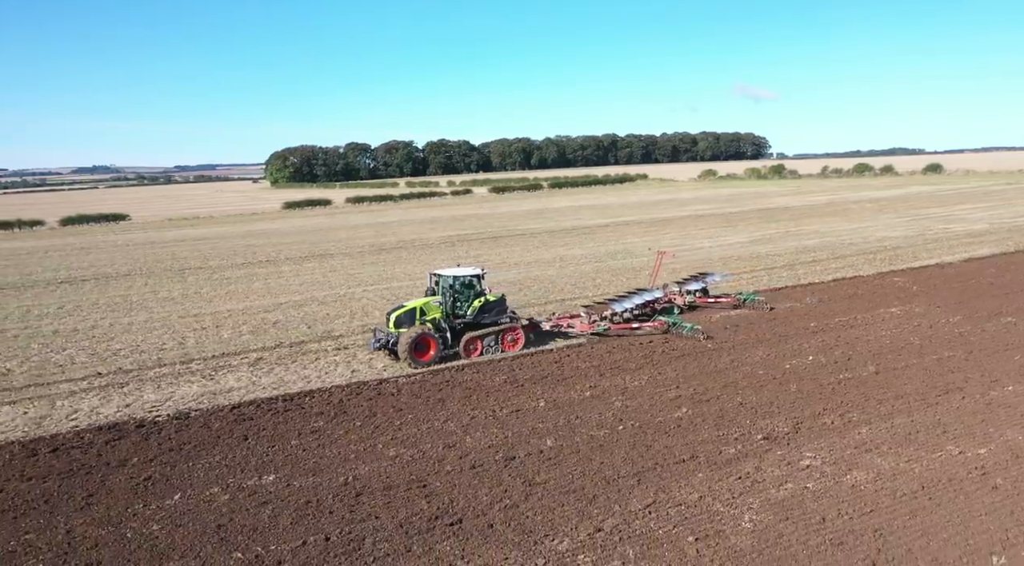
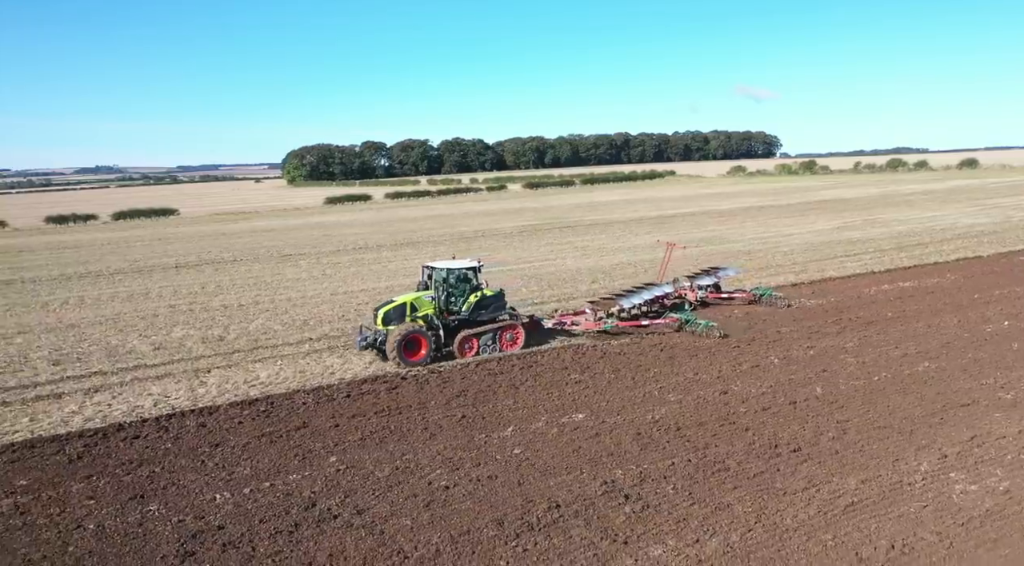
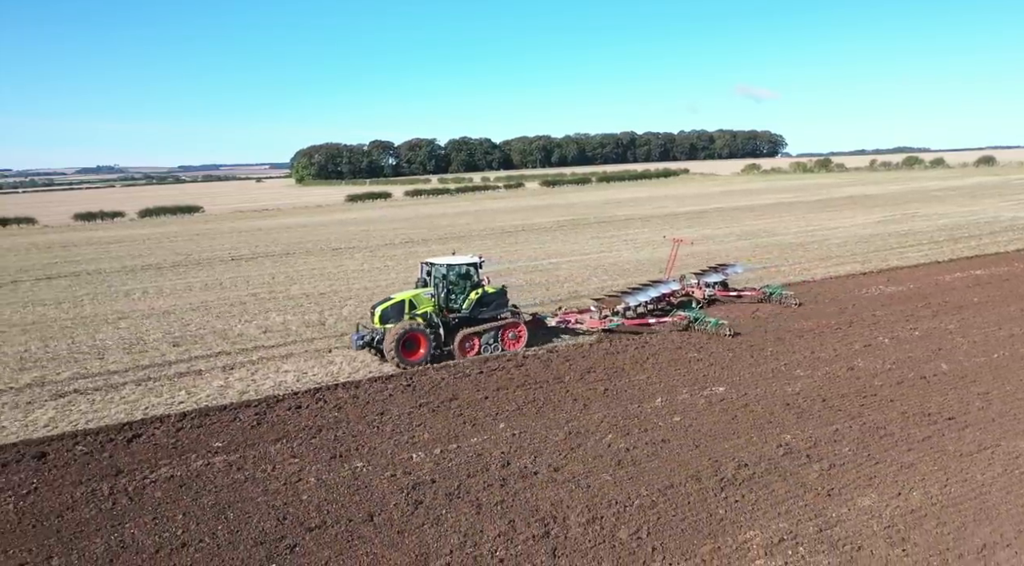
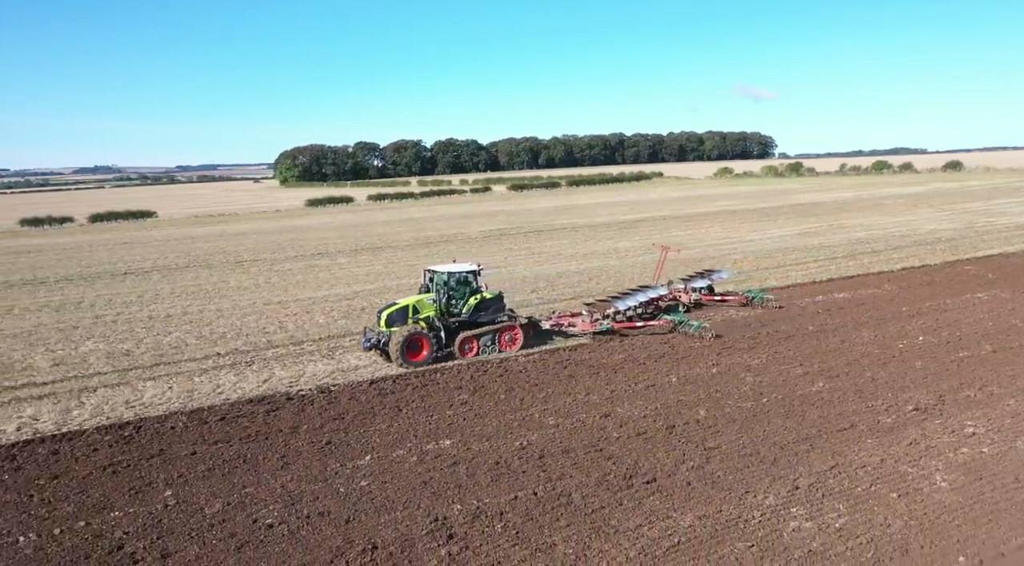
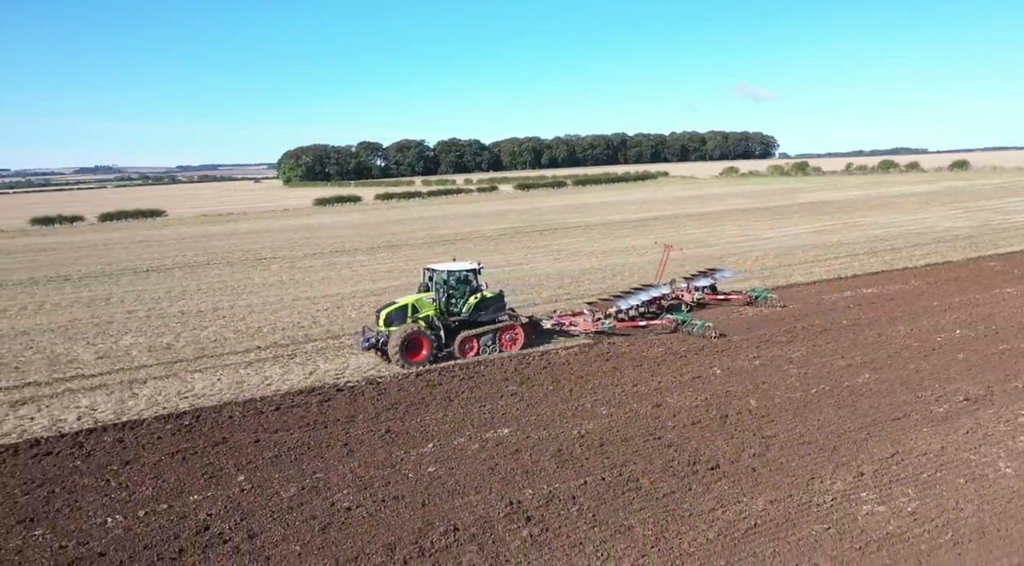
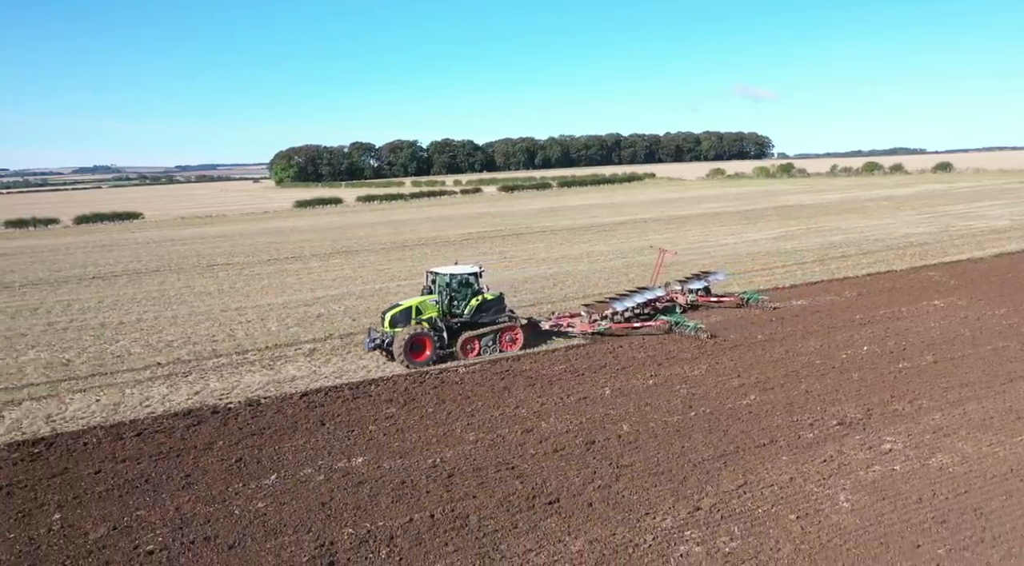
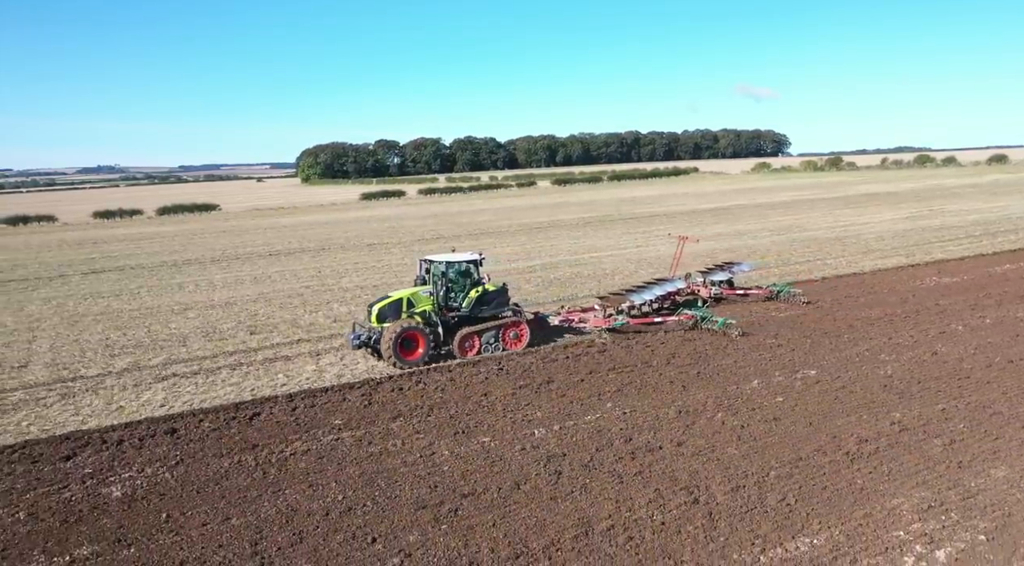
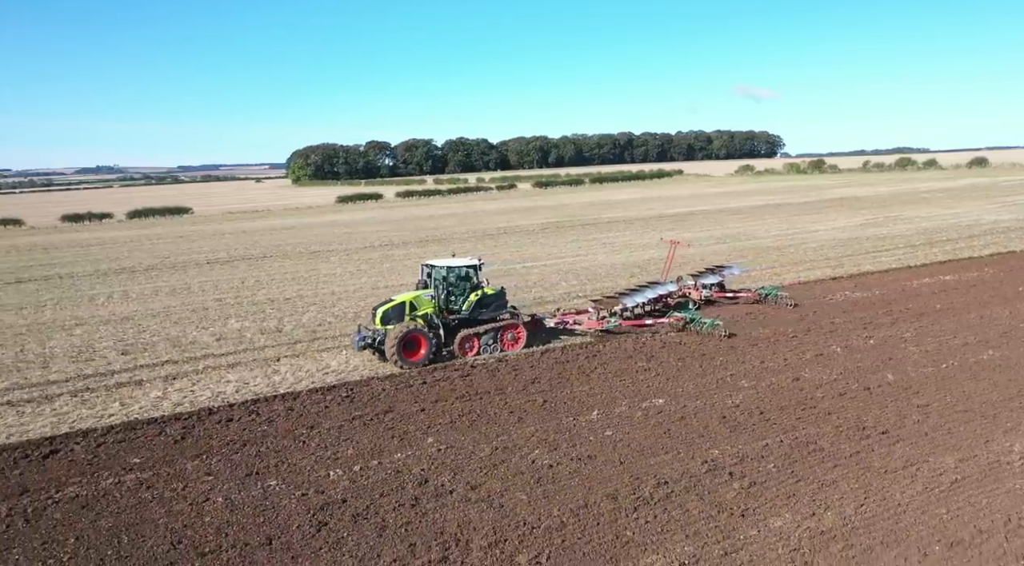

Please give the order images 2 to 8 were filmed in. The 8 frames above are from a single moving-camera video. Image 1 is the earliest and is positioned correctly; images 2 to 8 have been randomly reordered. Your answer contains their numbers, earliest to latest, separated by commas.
6, 4, 5, 2, 8, 3, 7
